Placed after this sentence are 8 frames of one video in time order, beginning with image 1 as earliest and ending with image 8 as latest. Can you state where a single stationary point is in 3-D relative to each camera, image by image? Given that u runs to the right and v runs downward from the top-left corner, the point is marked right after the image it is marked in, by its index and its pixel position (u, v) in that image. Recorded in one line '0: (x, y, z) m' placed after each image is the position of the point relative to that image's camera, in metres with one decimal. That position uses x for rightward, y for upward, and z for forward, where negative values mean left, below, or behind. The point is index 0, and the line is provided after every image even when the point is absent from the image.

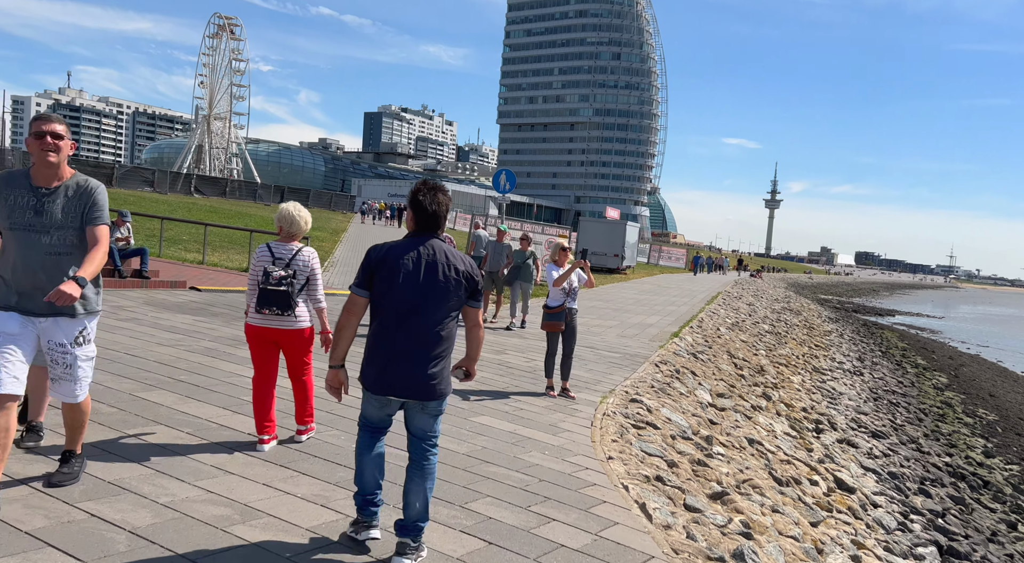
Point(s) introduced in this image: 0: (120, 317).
0: (-5.1, -0.5, +11.0) m
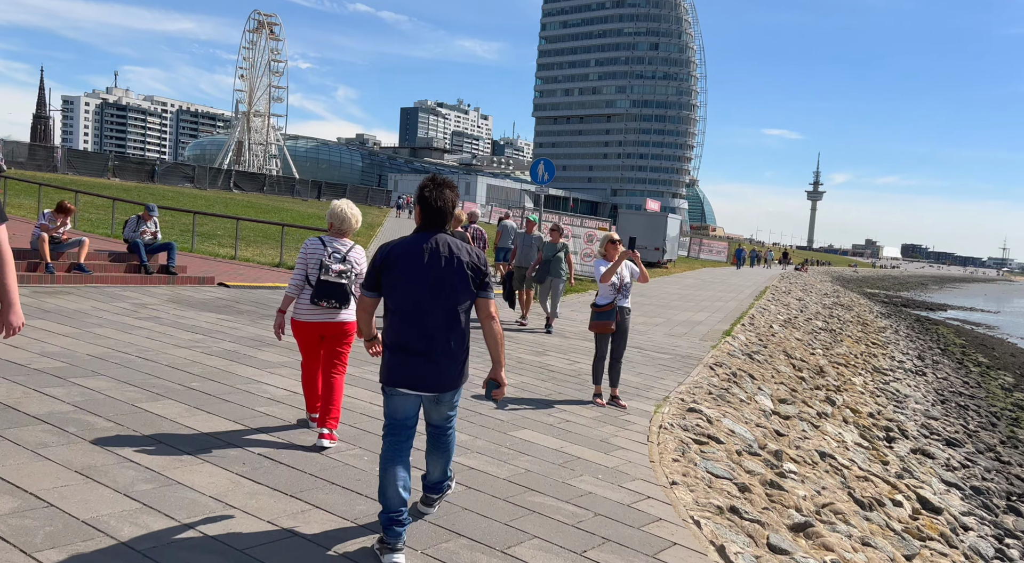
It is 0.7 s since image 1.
0: (-4.6, -0.4, +10.5) m
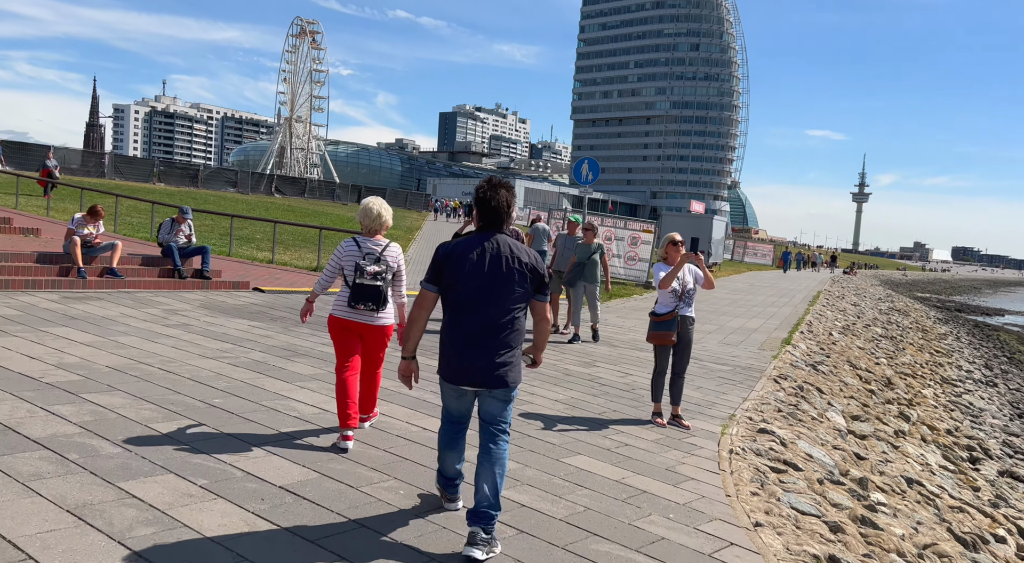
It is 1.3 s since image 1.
0: (-4.1, -0.5, +10.0) m
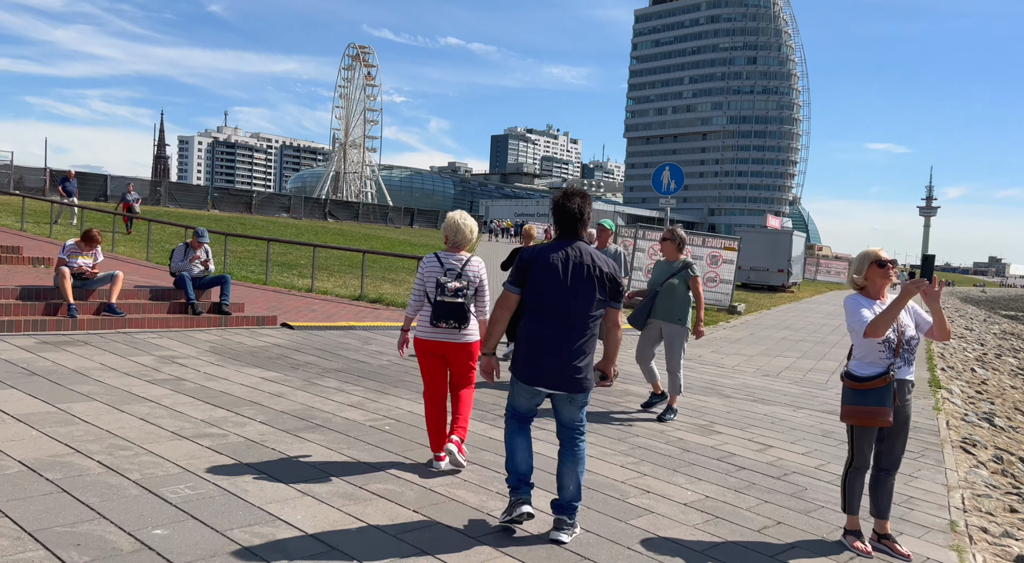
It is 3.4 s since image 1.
0: (-3.2, -0.9, +7.8) m
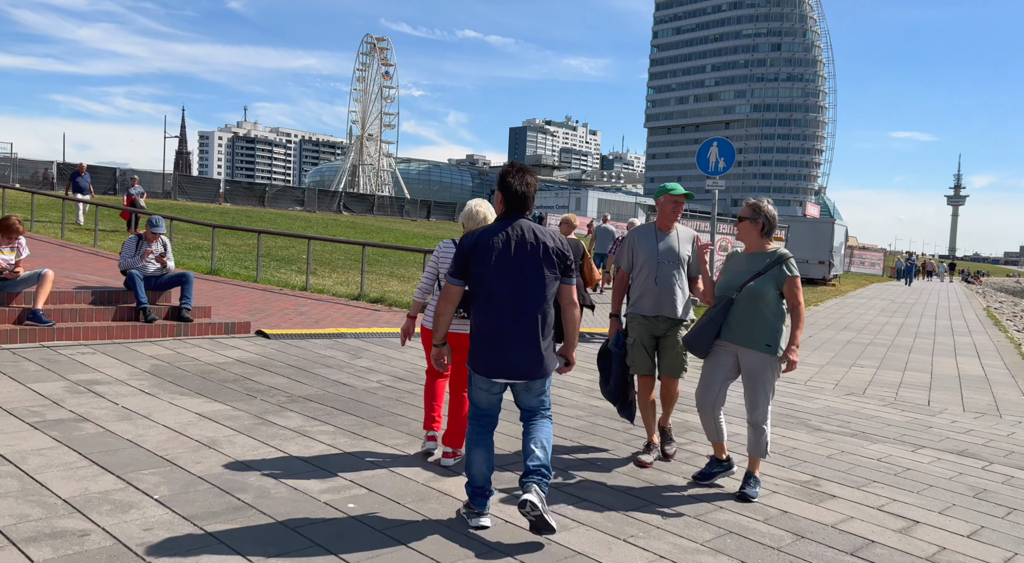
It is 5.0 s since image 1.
0: (-3.1, -0.9, +5.7) m
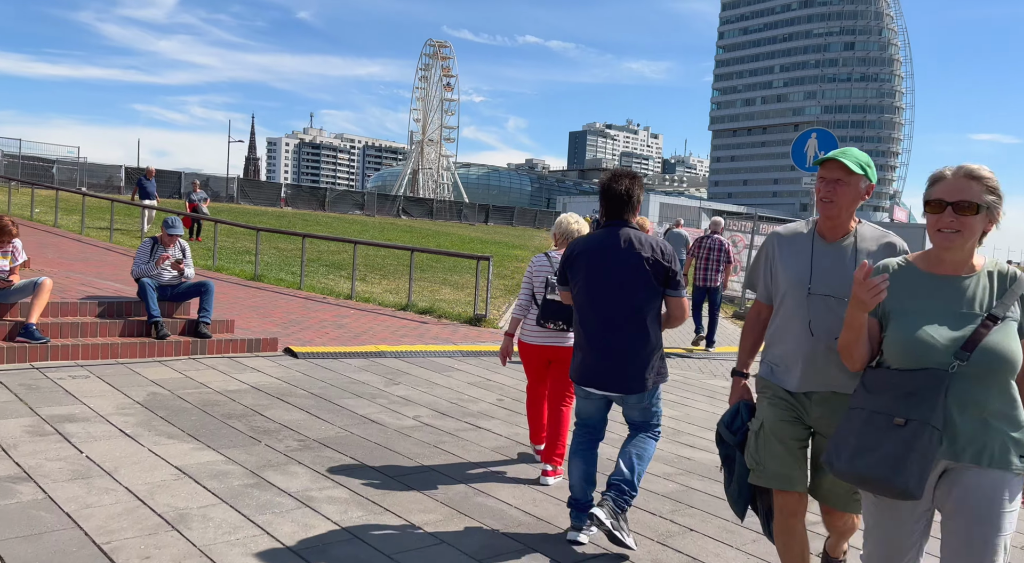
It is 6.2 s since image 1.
0: (-2.7, -1.0, +4.5) m
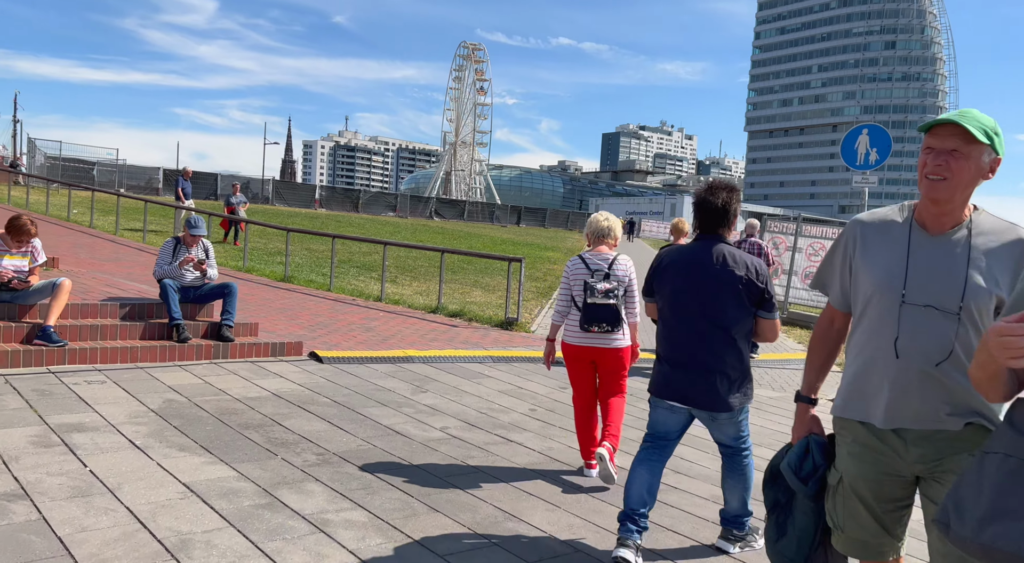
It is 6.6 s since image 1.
0: (-2.5, -1.0, +4.2) m
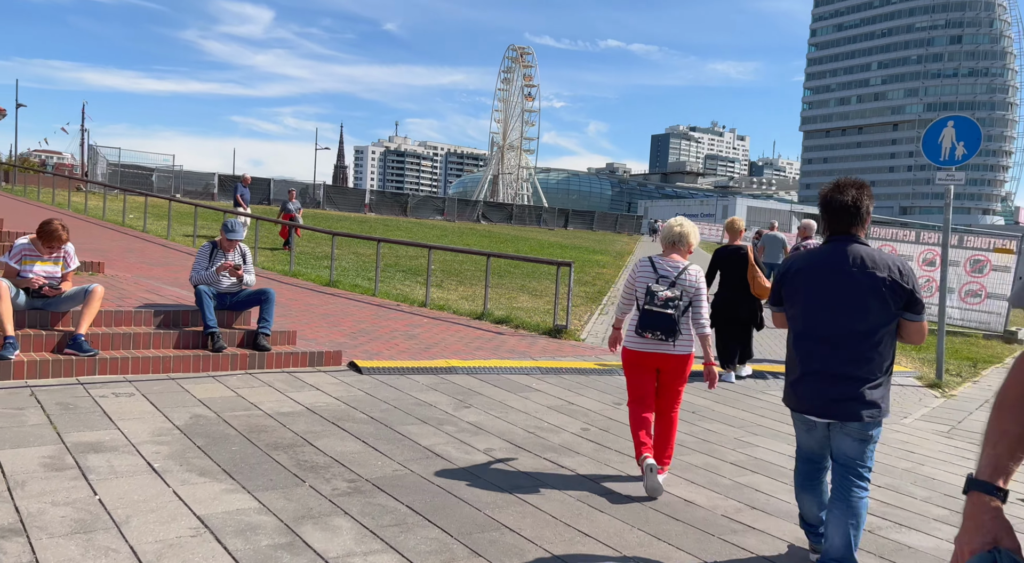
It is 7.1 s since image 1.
0: (-2.3, -1.0, +3.8) m
